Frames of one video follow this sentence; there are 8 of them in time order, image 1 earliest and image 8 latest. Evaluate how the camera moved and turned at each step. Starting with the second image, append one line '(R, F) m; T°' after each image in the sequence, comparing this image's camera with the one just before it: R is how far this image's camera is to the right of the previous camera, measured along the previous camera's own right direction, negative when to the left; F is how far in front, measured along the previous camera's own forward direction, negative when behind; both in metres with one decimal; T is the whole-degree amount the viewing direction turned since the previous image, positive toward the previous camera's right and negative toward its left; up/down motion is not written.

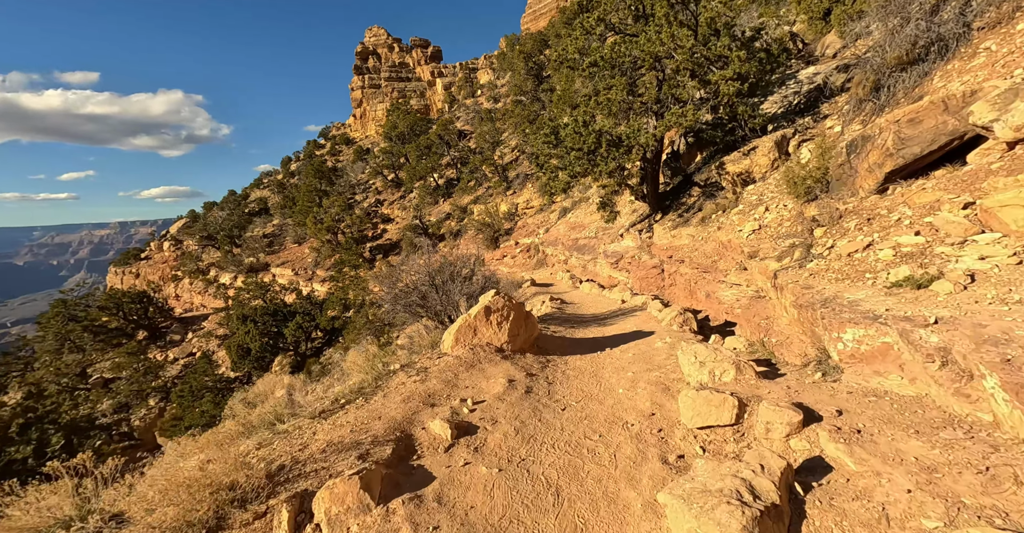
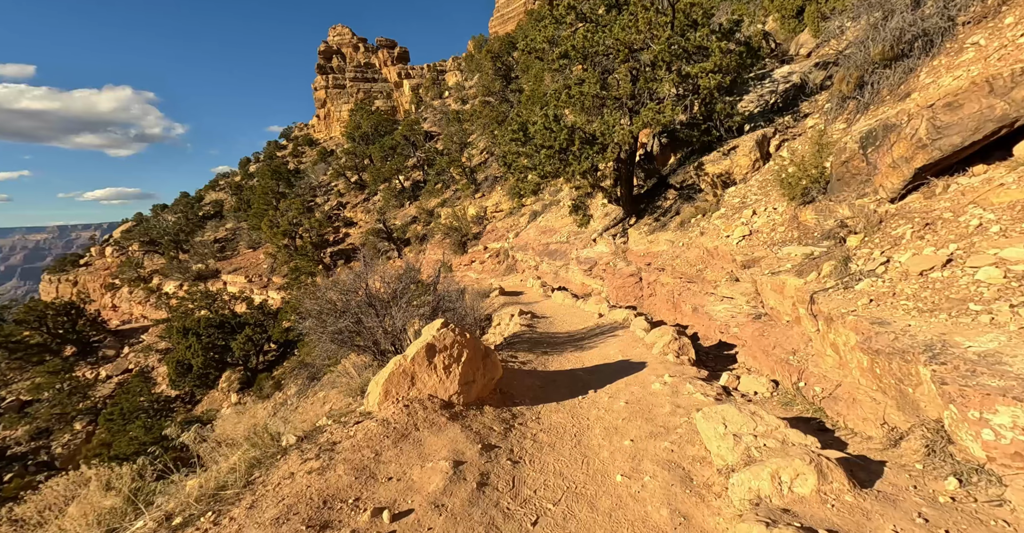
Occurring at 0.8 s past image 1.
(+0.1, +1.3) m; +4°
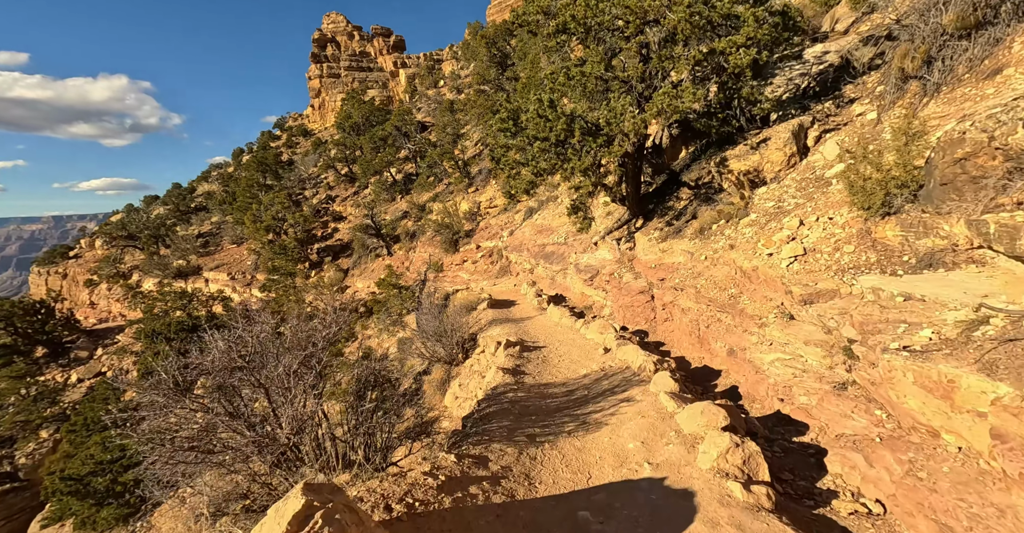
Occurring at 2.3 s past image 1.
(+0.2, +2.2) m; 0°
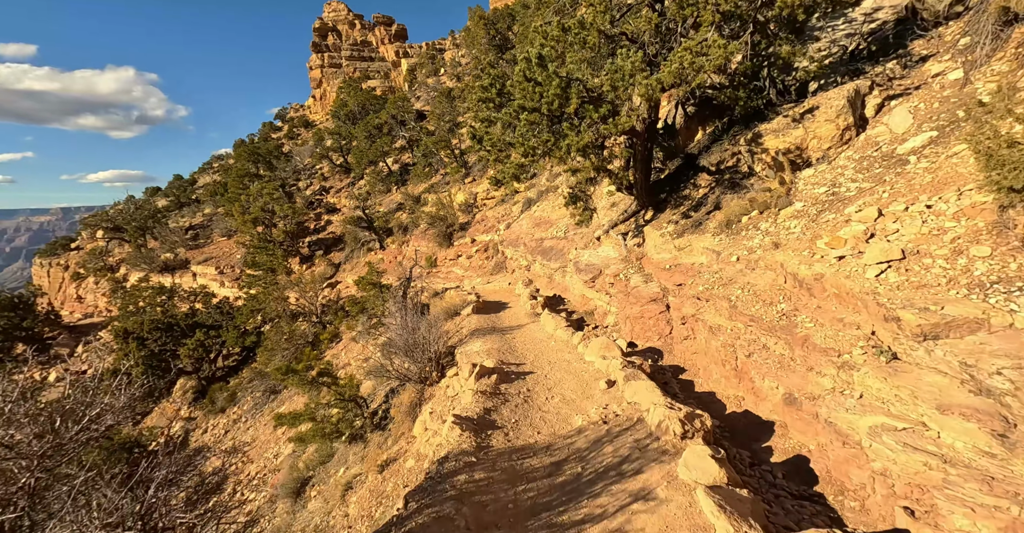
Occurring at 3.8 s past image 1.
(+0.4, +2.1) m; 0°
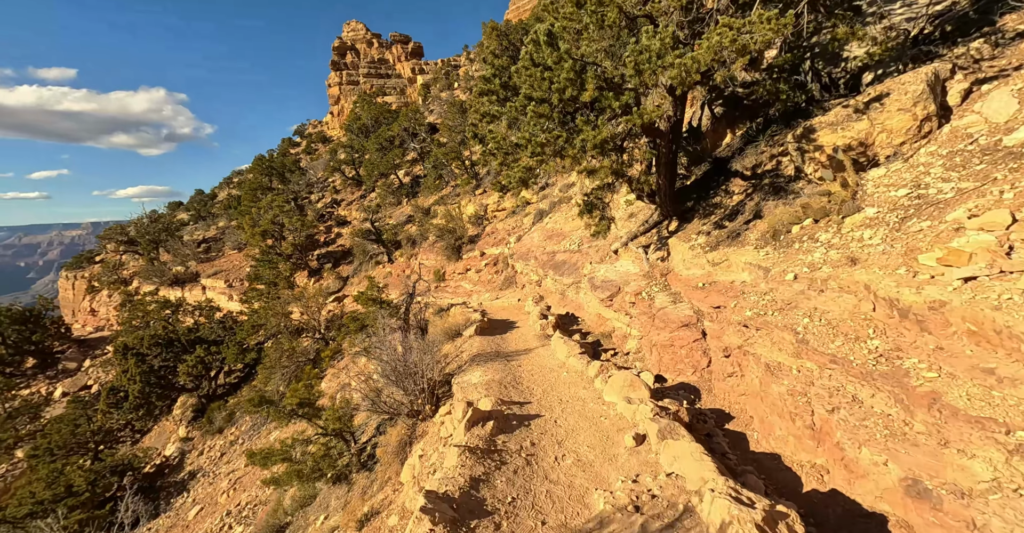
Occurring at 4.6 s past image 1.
(+0.1, +1.4) m; -2°
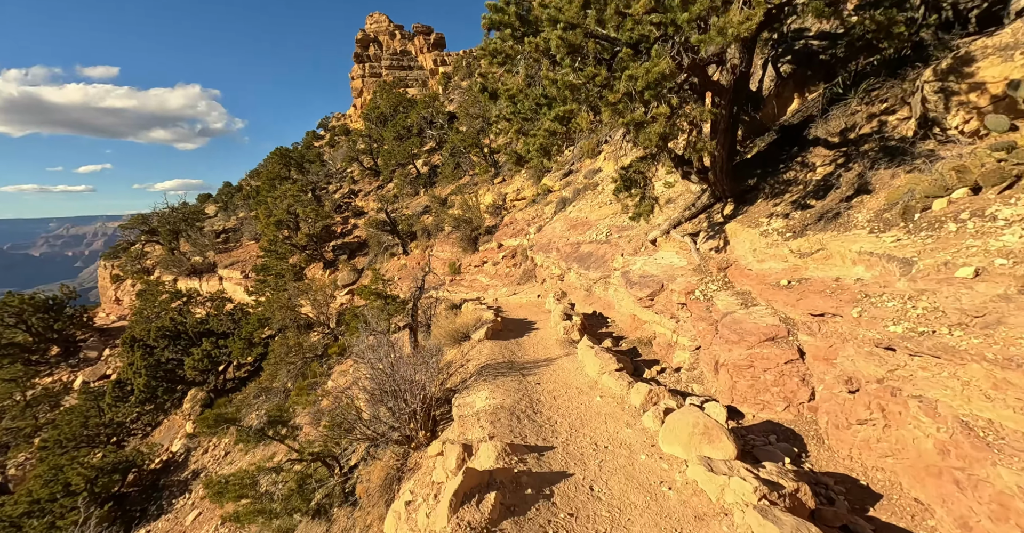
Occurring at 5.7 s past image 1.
(+0.1, +2.2) m; -3°
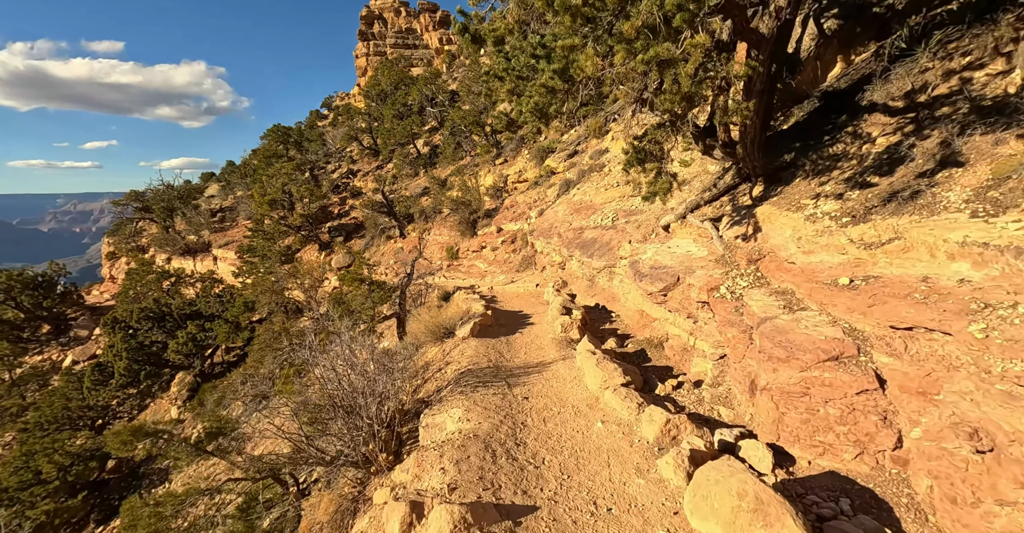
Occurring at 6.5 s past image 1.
(+0.3, +1.5) m; 0°
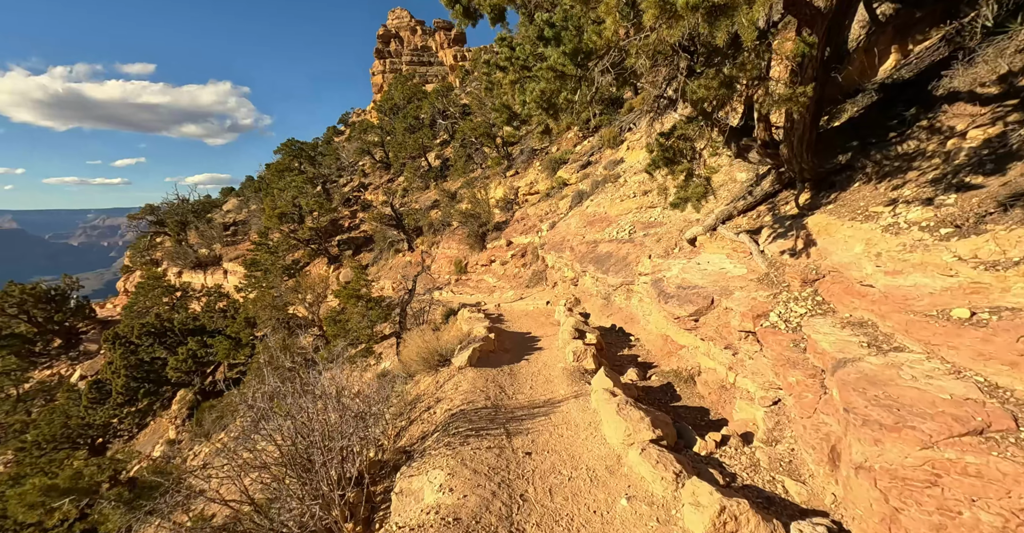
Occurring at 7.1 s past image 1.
(+0.1, +1.2) m; -2°
